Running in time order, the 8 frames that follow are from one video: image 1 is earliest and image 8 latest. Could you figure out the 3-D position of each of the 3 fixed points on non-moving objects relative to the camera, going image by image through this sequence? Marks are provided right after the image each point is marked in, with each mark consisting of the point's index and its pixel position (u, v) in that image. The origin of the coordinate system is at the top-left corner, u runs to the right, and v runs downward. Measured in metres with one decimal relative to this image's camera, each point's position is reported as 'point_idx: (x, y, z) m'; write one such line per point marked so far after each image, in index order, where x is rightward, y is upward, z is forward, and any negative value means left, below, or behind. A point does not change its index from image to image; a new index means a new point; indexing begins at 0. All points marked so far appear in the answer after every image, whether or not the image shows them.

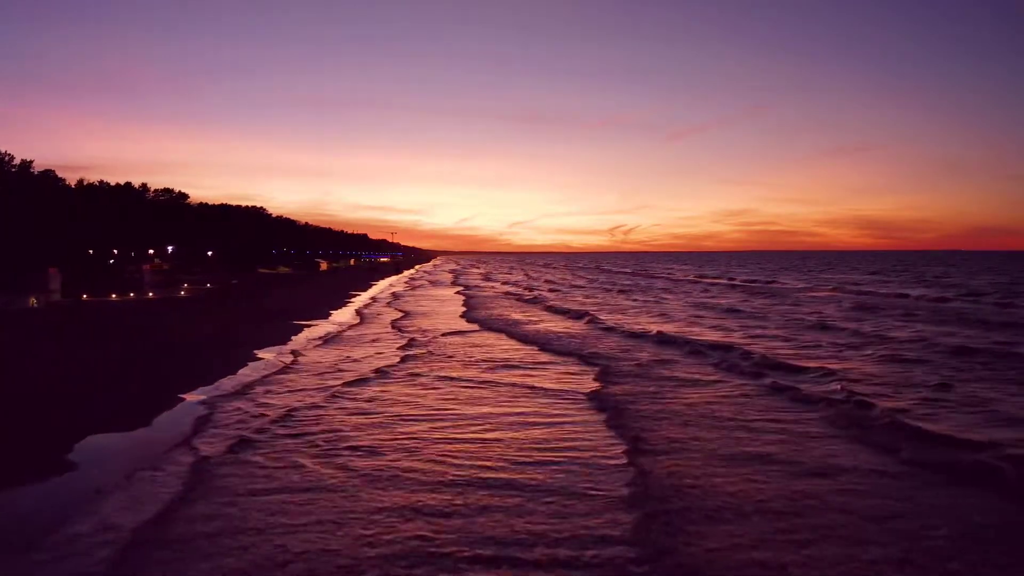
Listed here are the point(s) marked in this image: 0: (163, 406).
0: (-6.4, -2.2, +14.2) m
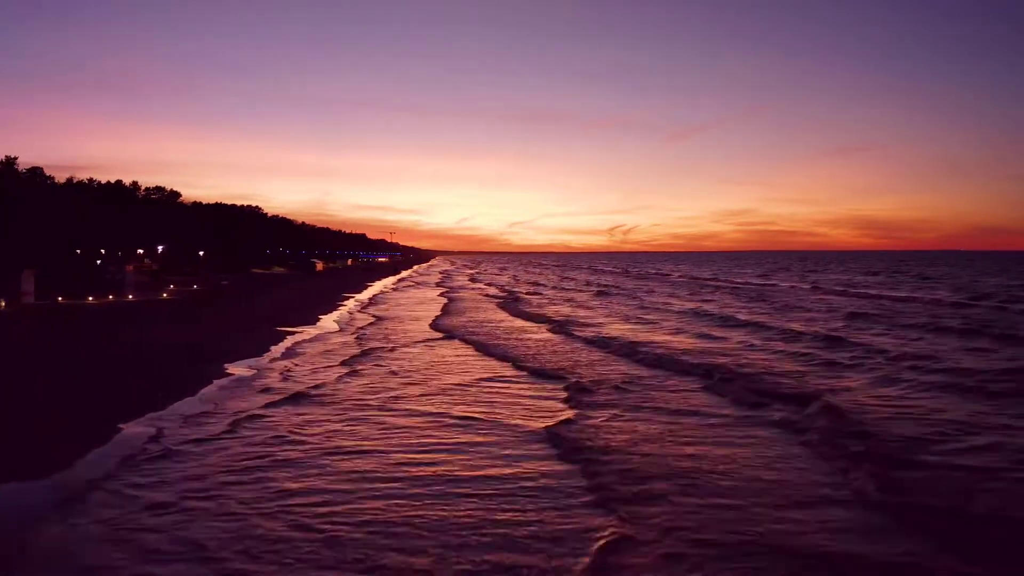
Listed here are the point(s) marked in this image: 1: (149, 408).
0: (-6.8, -2.3, +13.1) m
1: (-6.8, -2.3, +13.8) m
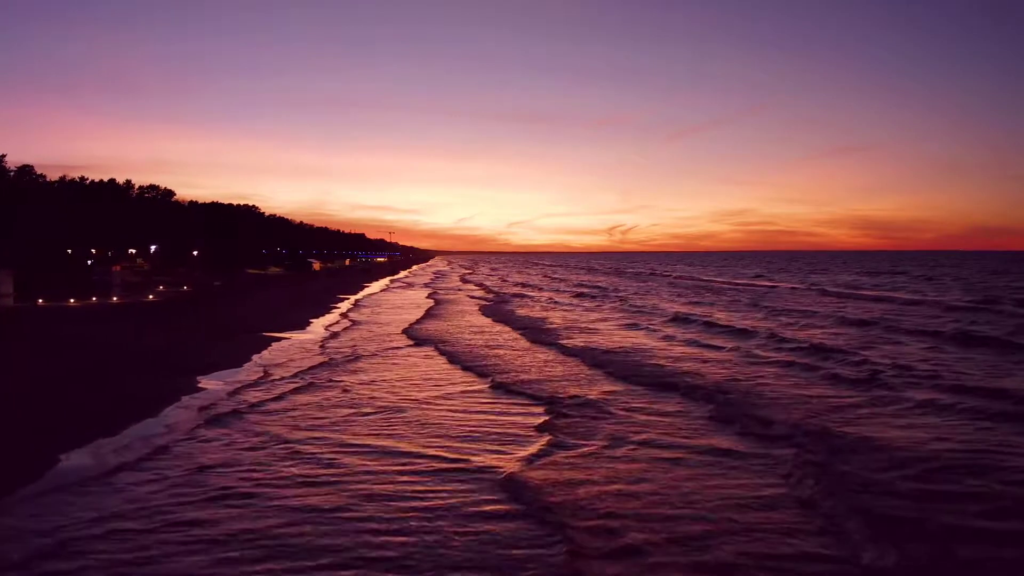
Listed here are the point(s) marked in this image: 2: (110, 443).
0: (-6.9, -2.4, +11.9) m
1: (-7.0, -2.3, +12.7) m
2: (-6.2, -2.4, +11.4) m
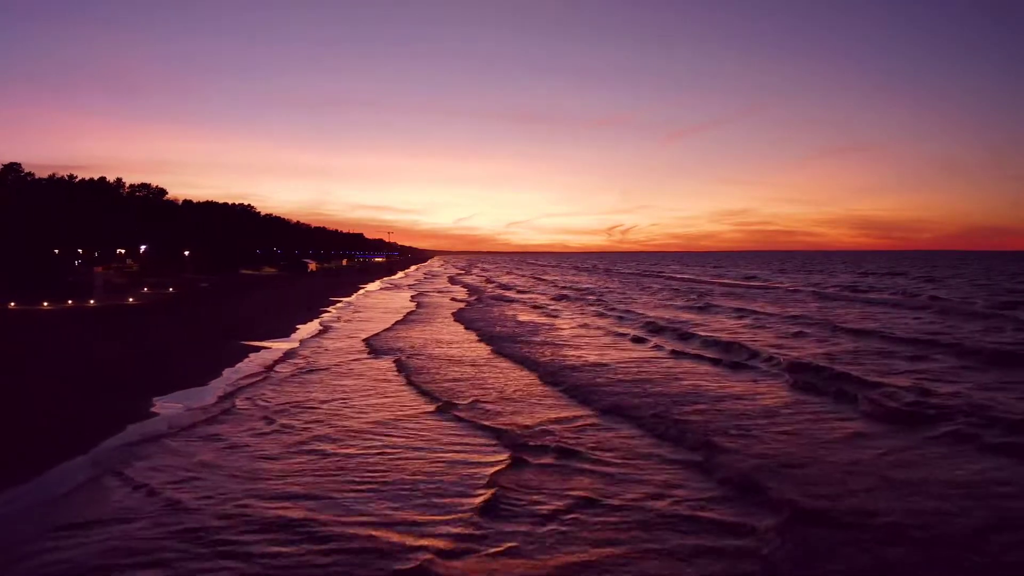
0: (-7.0, -2.5, +10.2) m
1: (-7.0, -2.5, +11.0) m
2: (-6.3, -2.5, +9.7) m
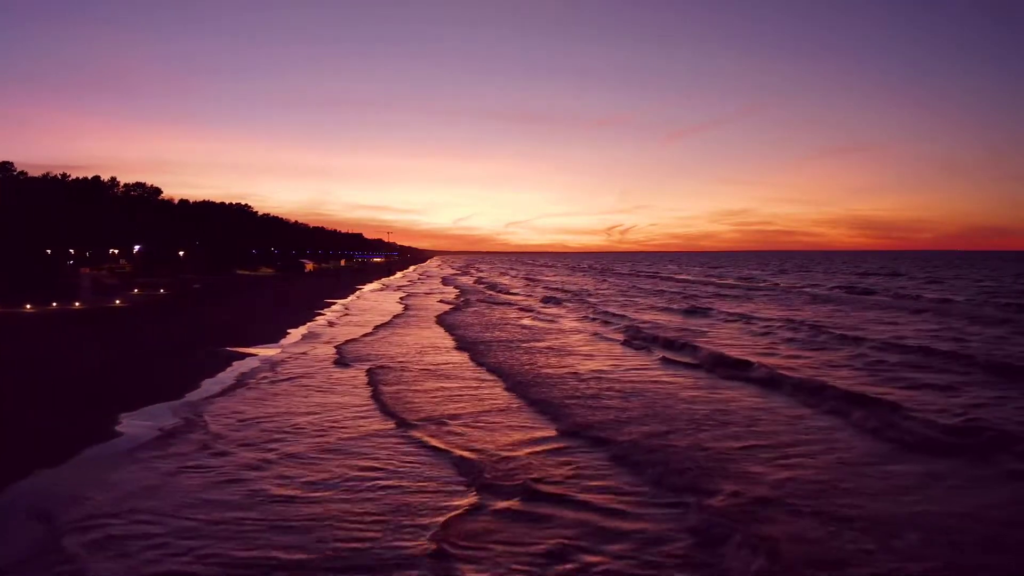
0: (-6.9, -2.6, +9.0) m
1: (-6.9, -2.5, +9.7) m
2: (-6.2, -2.6, +8.5) m
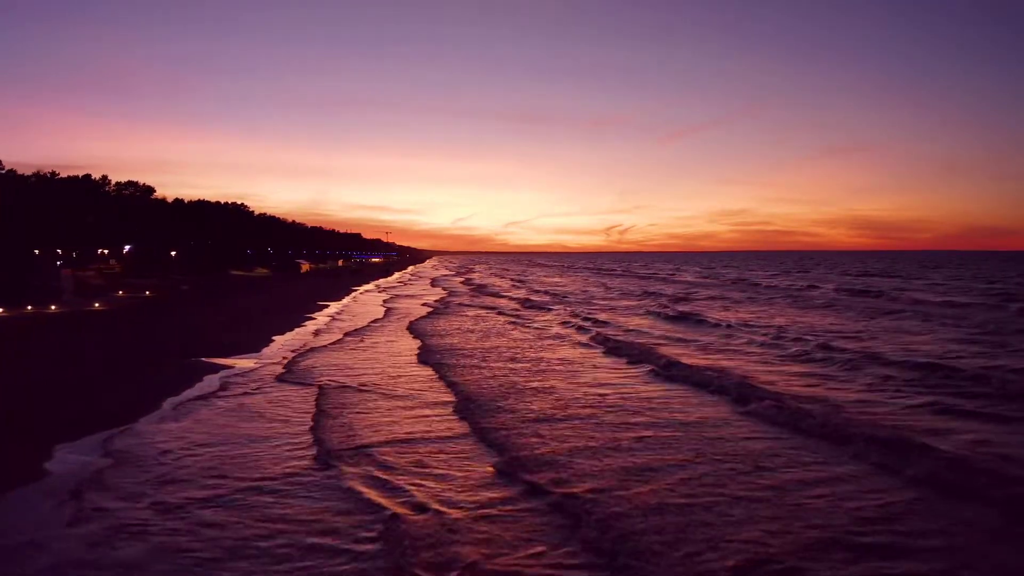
0: (-6.6, -2.6, +6.9) m
1: (-6.7, -2.6, +7.7) m
2: (-5.9, -2.7, +6.4) m
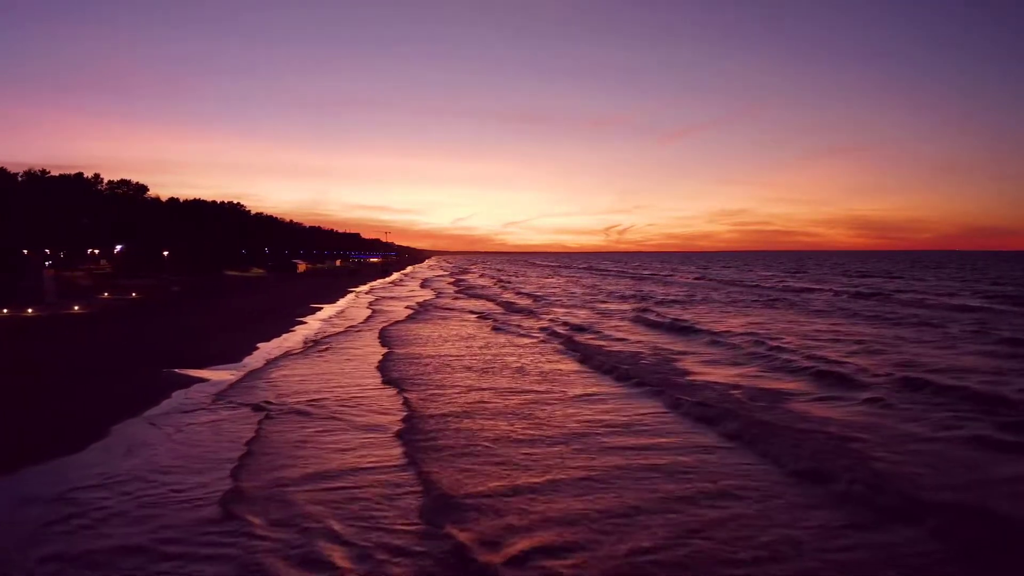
0: (-6.5, -2.7, +5.3) m
1: (-6.6, -2.7, +6.1) m
2: (-5.8, -2.8, +4.8) m
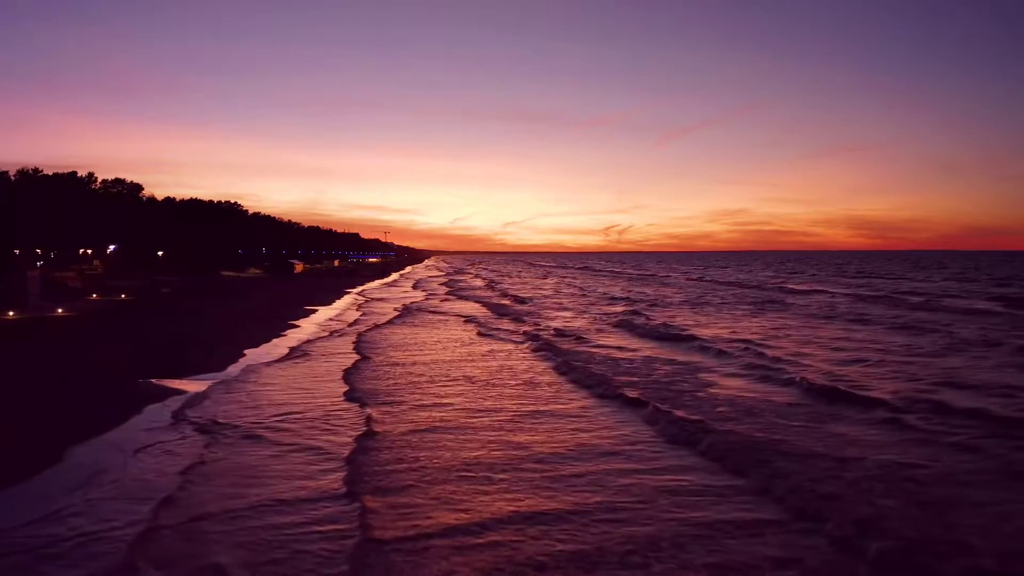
0: (-6.4, -2.8, +4.1) m
1: (-6.4, -2.8, +4.8) m
2: (-5.6, -2.8, +3.5) m
